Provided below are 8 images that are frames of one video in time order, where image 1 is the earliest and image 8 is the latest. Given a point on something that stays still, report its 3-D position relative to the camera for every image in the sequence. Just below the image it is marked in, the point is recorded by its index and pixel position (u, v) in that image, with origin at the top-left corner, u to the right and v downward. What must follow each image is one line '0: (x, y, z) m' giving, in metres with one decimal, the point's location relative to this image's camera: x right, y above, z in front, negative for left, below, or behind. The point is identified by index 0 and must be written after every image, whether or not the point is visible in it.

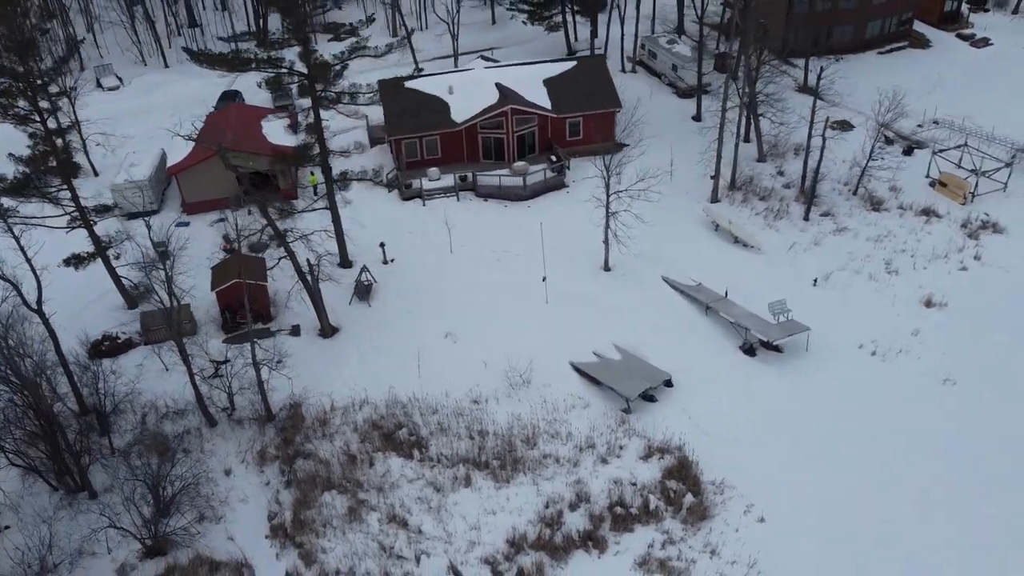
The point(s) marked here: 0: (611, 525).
0: (+1.9, -4.6, +15.5) m
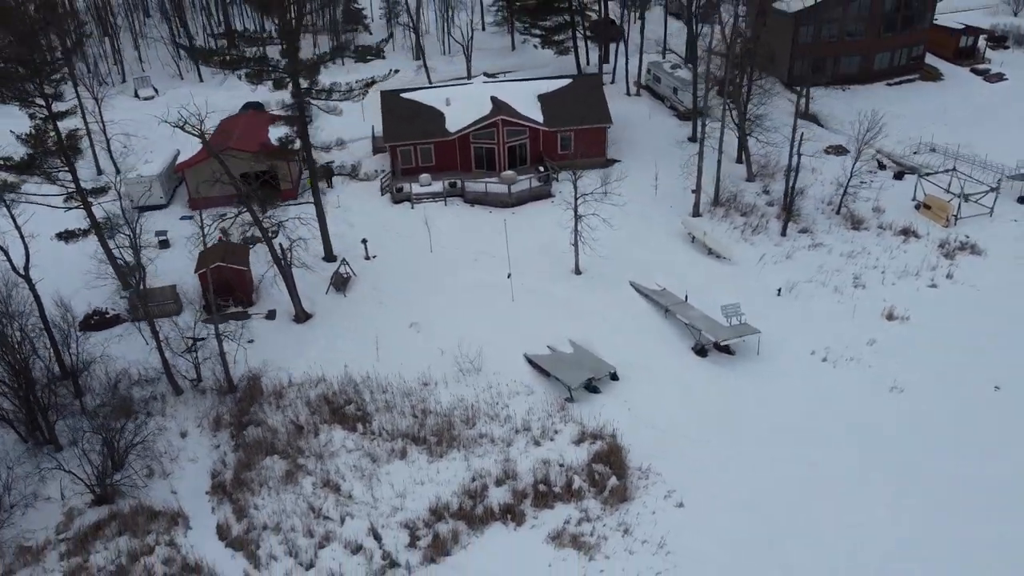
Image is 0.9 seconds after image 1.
0: (+0.4, -4.2, +16.0) m
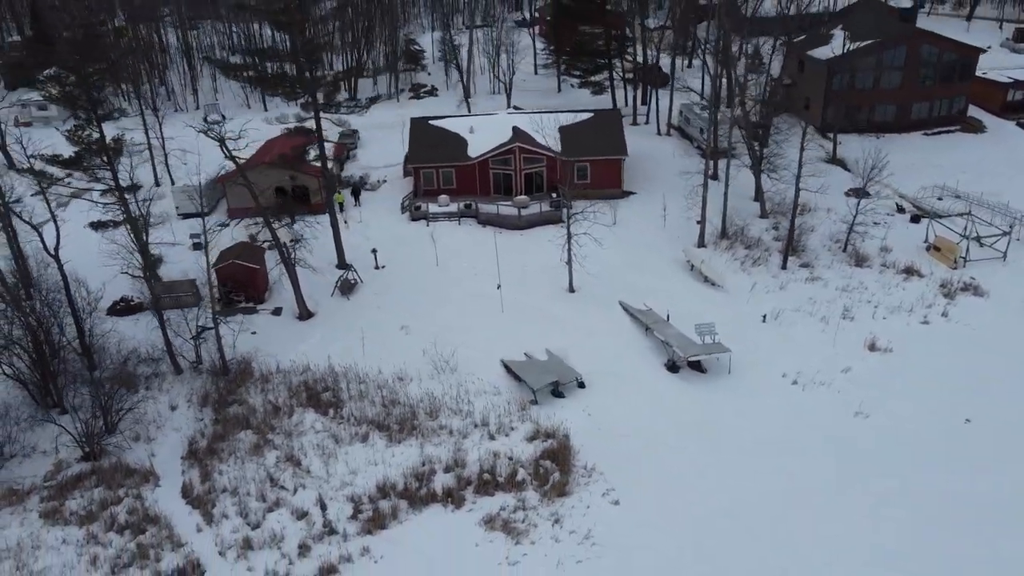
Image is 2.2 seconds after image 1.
0: (-0.8, -4.1, +16.6) m
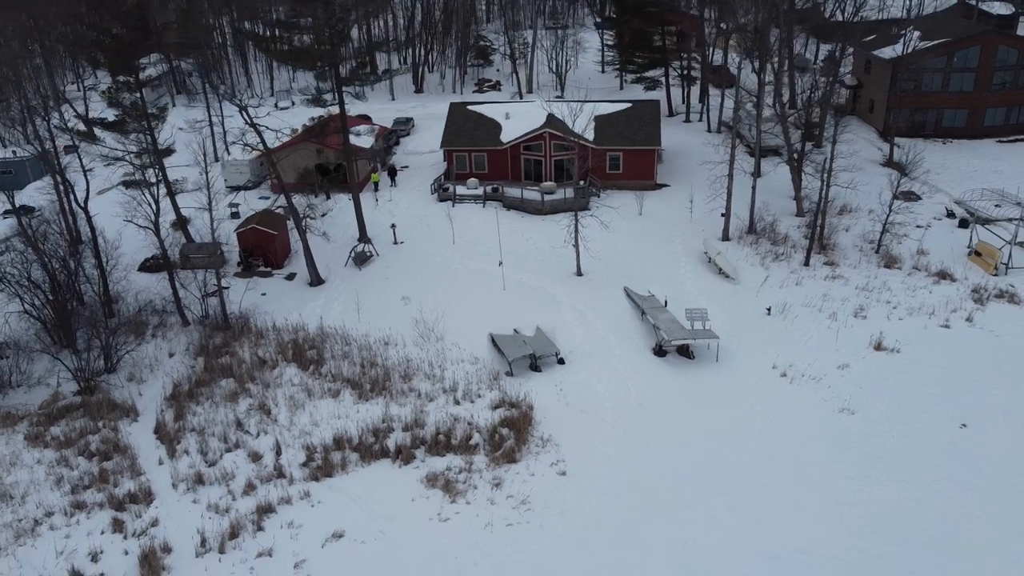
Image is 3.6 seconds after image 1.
0: (-1.8, -3.3, +16.7) m
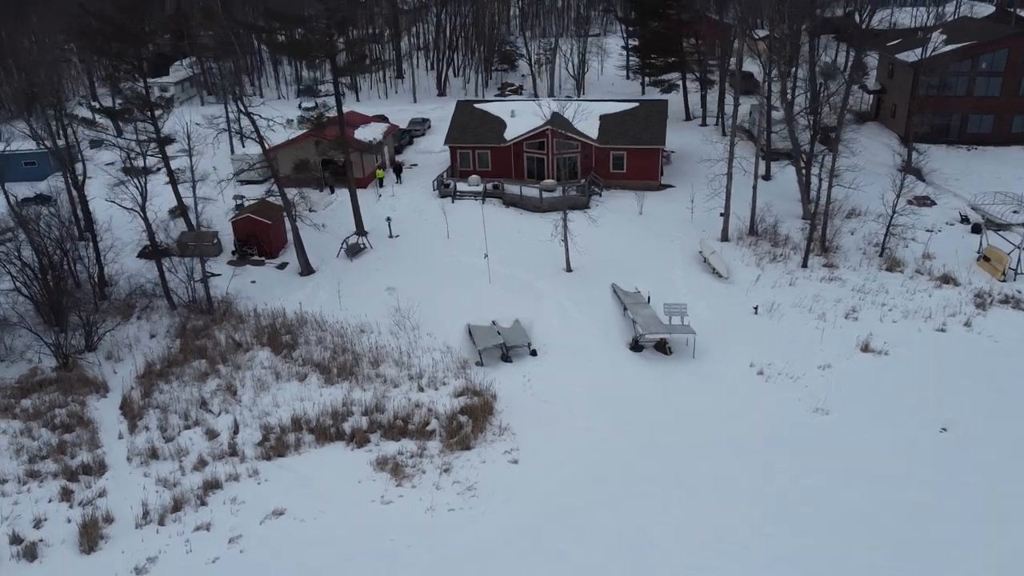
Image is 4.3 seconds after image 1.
0: (-2.6, -2.9, +16.4) m
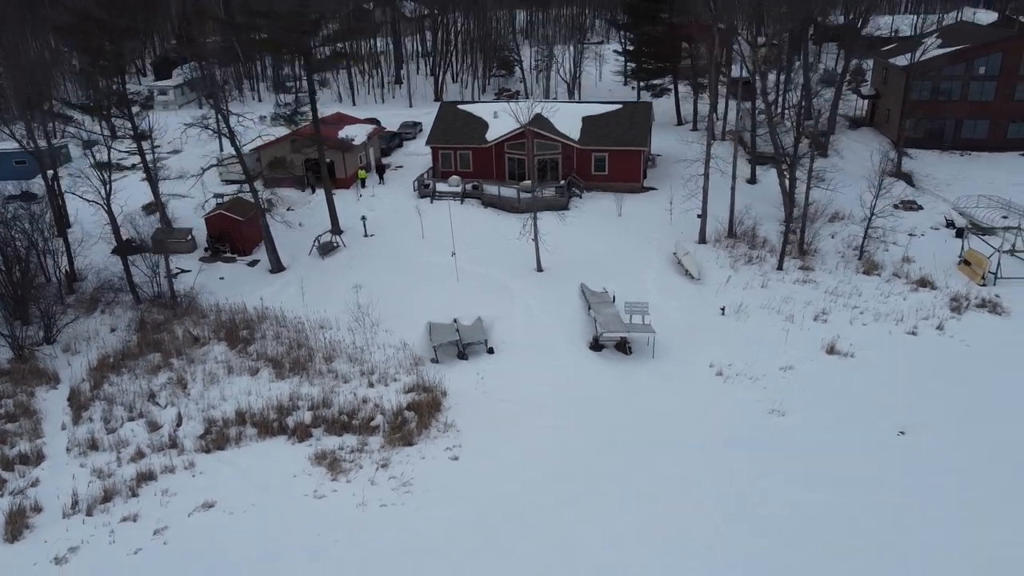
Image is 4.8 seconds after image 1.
0: (-3.7, -2.8, +16.1) m
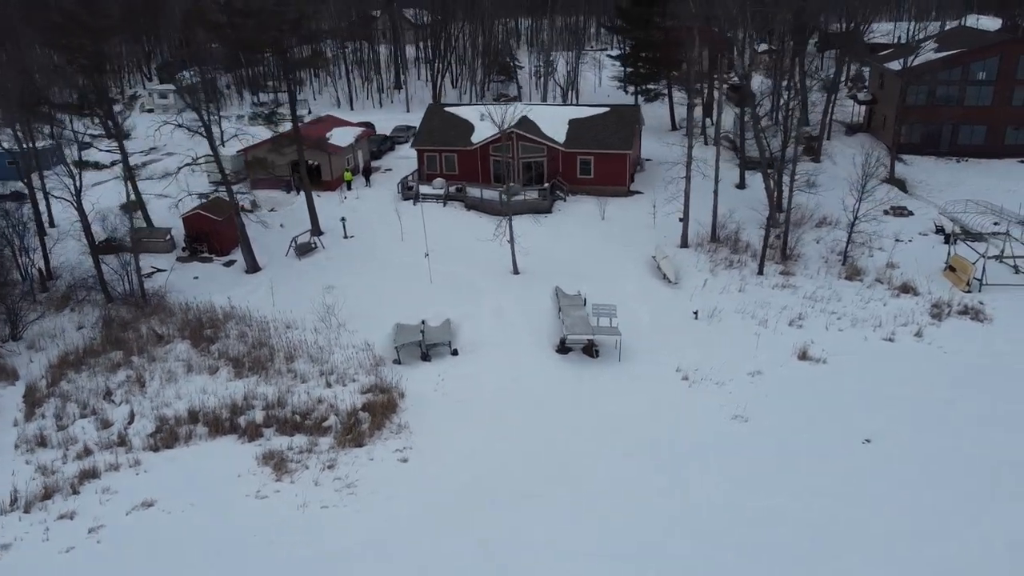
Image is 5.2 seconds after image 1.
0: (-4.6, -2.7, +15.8) m
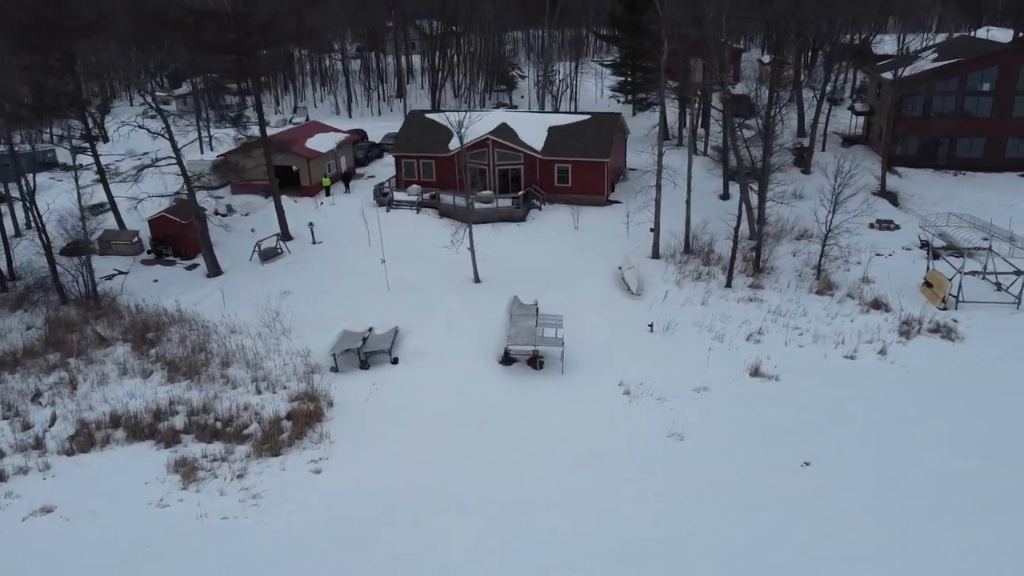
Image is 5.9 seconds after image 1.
0: (-6.0, -2.8, +15.4) m
